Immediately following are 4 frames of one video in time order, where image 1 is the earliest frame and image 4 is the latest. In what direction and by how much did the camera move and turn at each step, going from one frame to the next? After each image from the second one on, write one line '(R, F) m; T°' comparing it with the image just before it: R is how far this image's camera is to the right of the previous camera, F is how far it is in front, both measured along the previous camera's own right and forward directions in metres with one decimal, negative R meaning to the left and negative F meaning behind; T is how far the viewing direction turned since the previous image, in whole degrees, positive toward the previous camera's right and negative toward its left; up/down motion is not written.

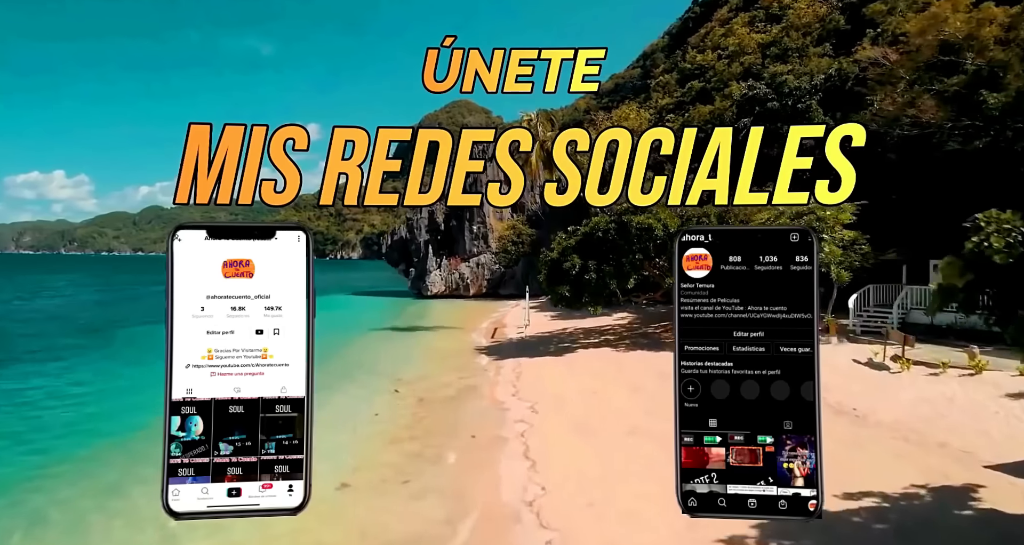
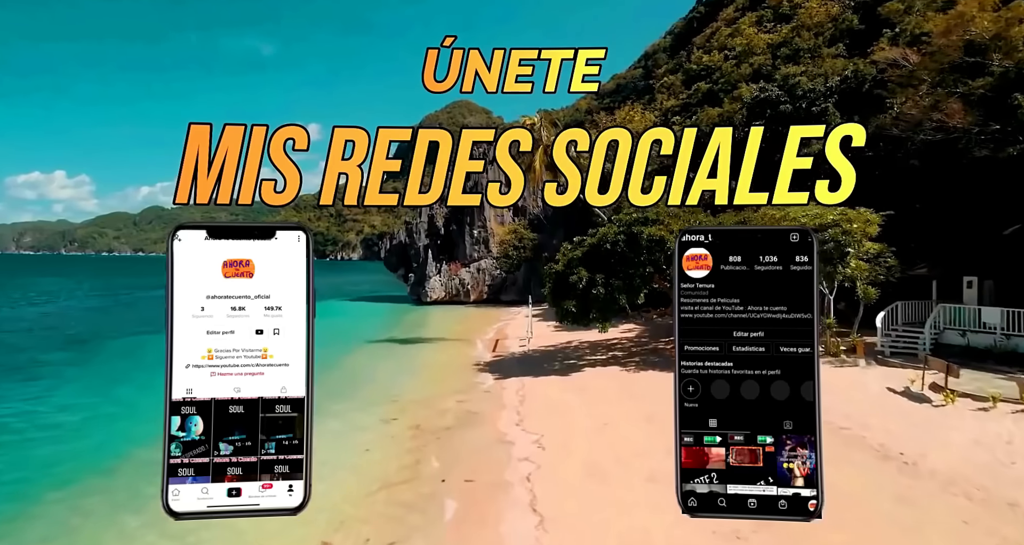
(-0.1, +0.9) m; 0°
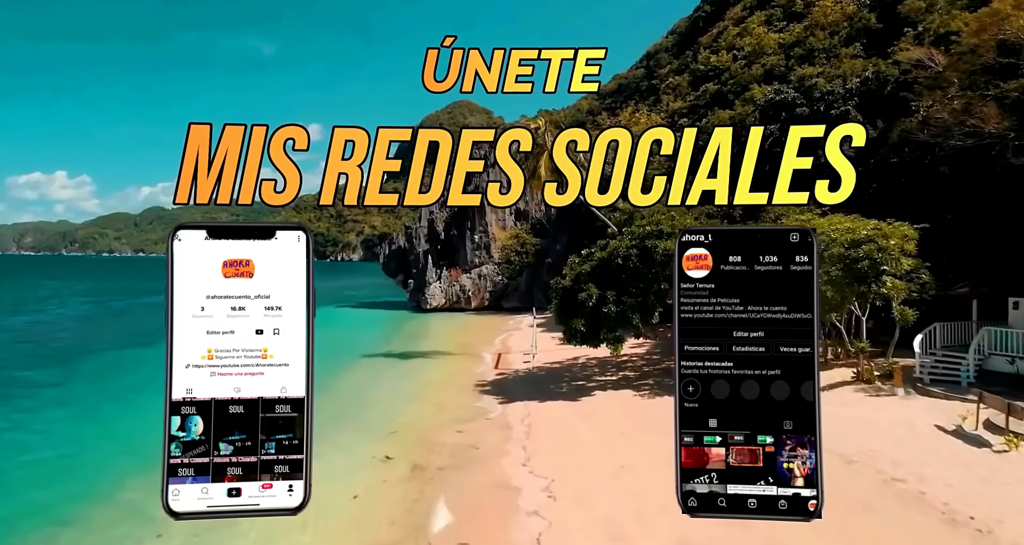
(-0.1, +1.0) m; 0°
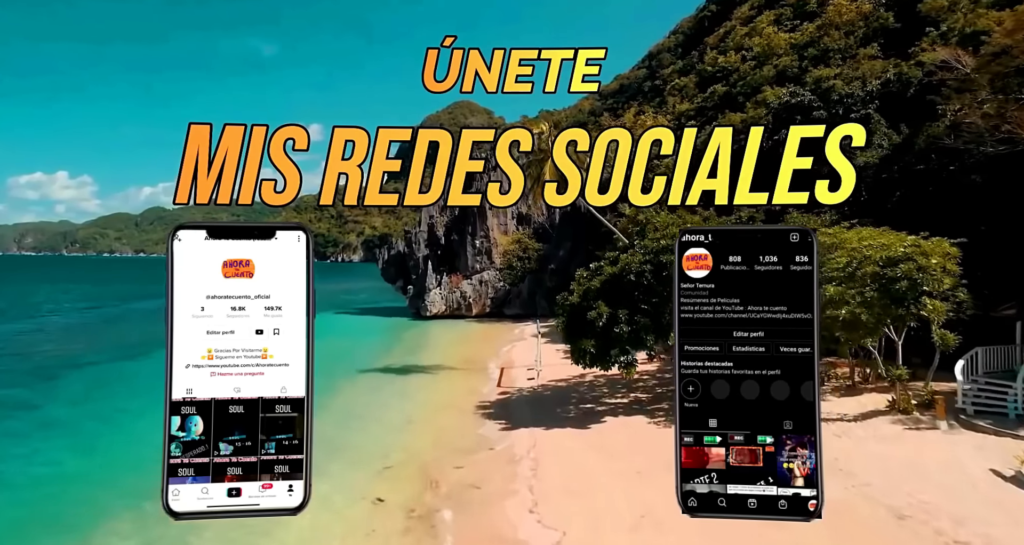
(-0.1, +1.0) m; 0°
